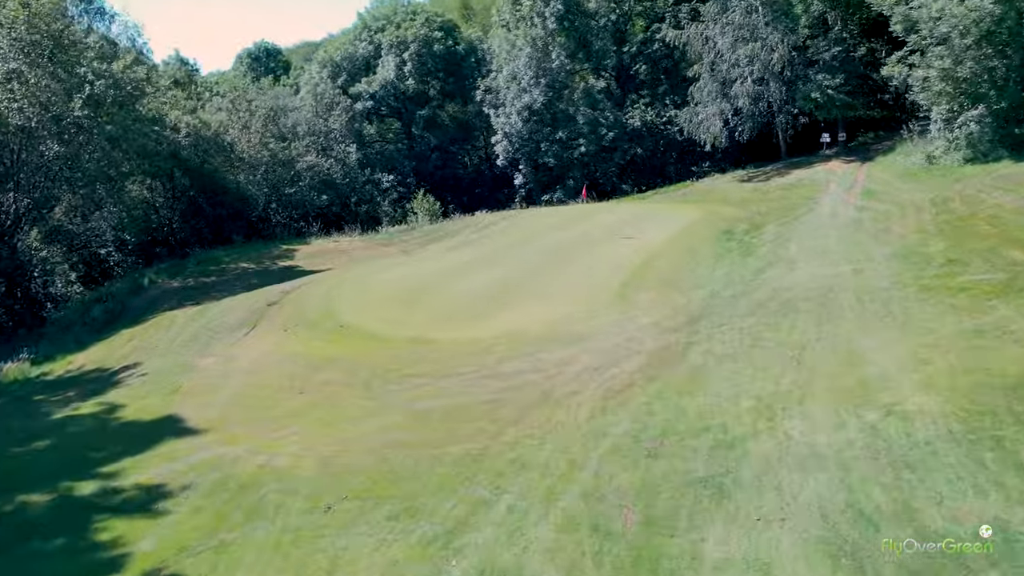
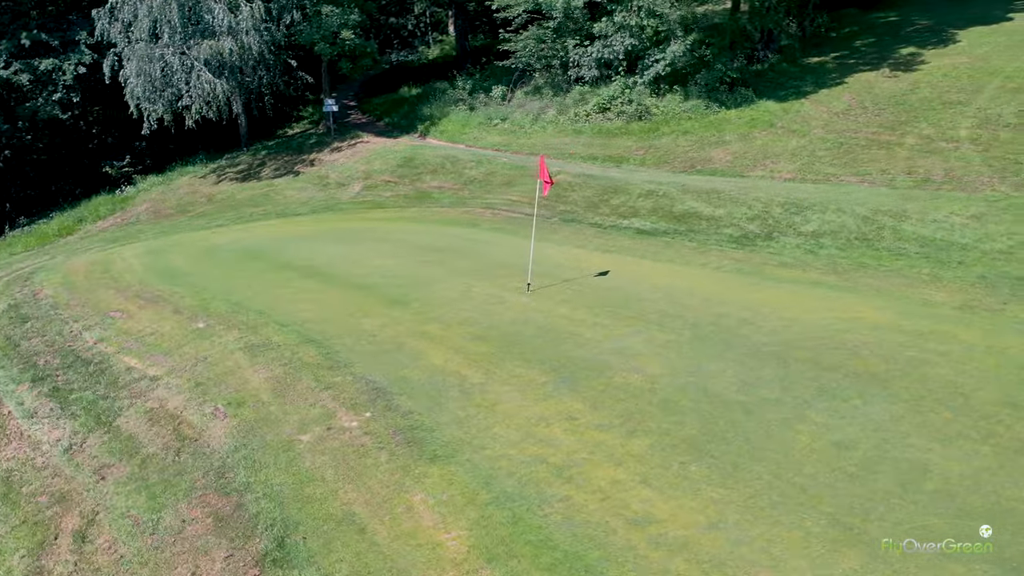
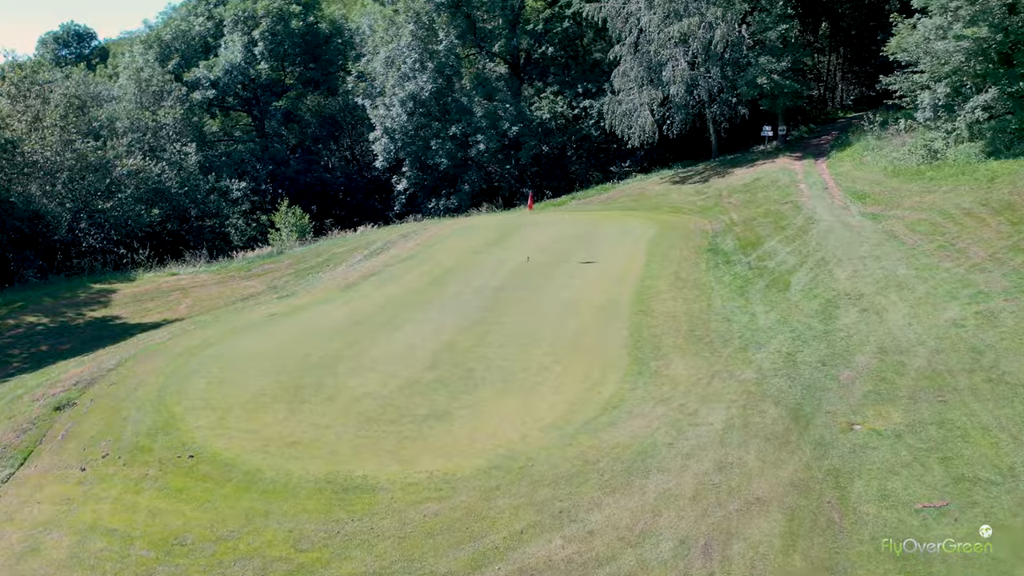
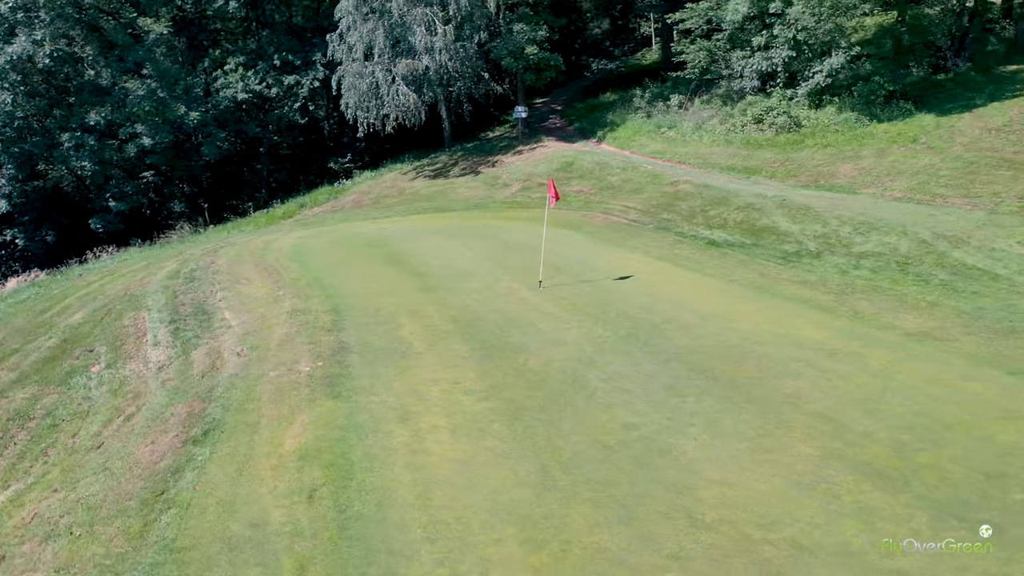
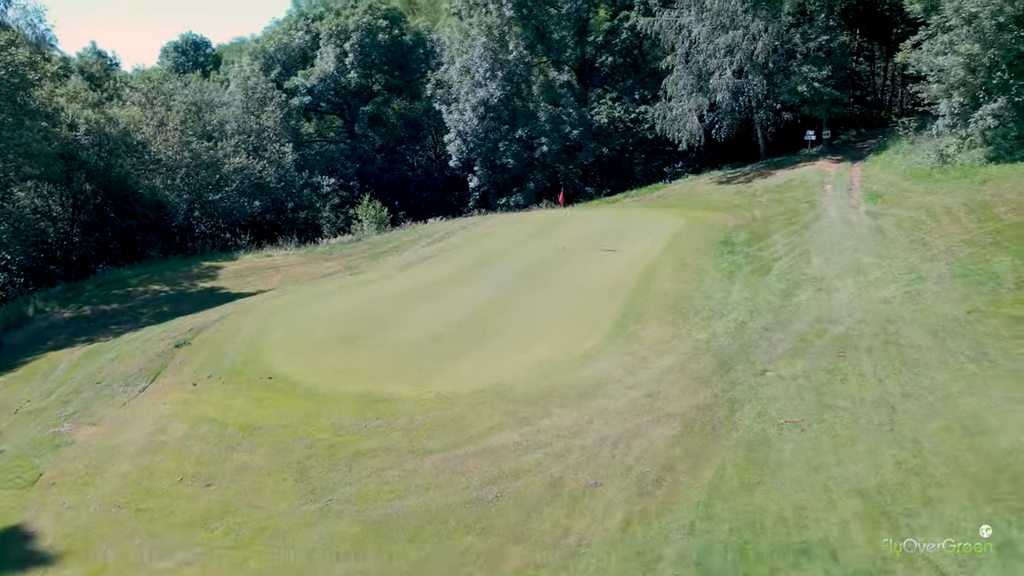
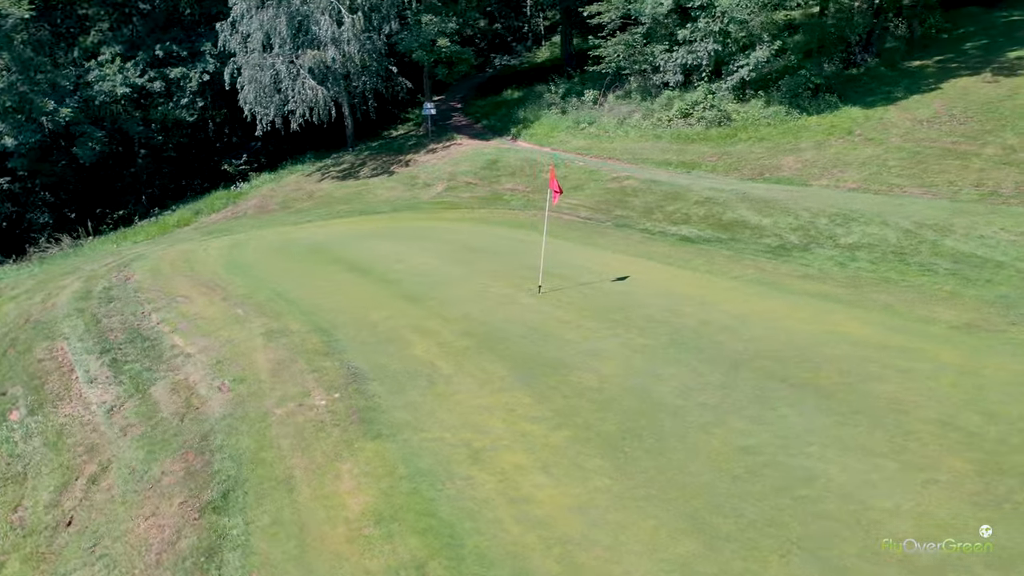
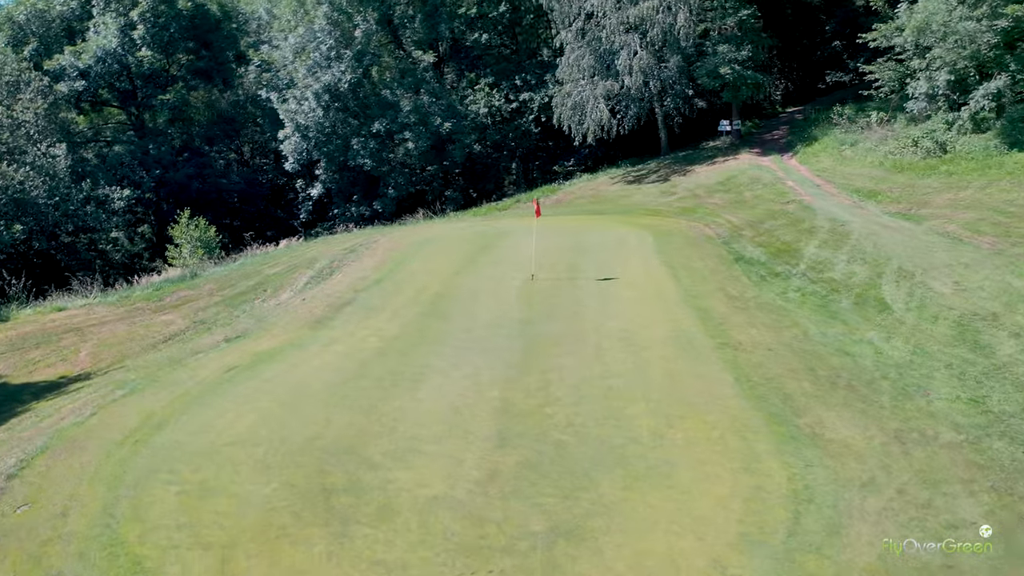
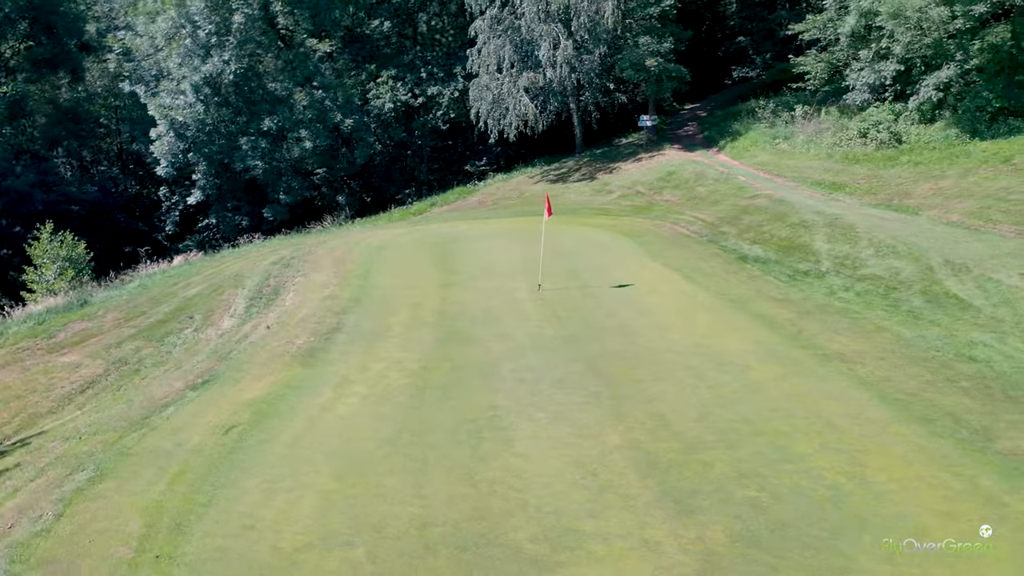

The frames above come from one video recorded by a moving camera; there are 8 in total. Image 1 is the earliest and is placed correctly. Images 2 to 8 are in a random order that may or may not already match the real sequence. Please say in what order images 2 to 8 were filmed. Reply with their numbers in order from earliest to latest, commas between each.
5, 3, 7, 8, 4, 6, 2
